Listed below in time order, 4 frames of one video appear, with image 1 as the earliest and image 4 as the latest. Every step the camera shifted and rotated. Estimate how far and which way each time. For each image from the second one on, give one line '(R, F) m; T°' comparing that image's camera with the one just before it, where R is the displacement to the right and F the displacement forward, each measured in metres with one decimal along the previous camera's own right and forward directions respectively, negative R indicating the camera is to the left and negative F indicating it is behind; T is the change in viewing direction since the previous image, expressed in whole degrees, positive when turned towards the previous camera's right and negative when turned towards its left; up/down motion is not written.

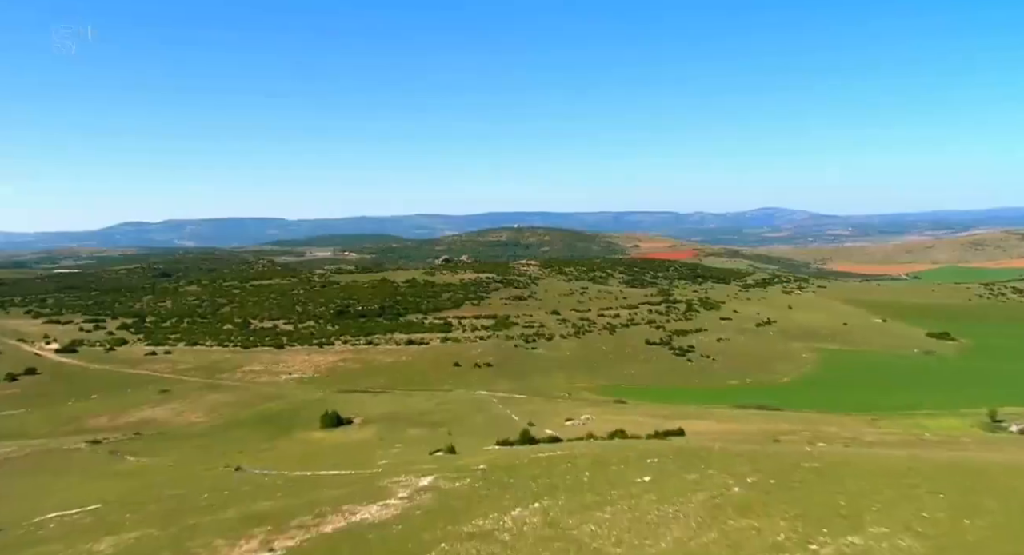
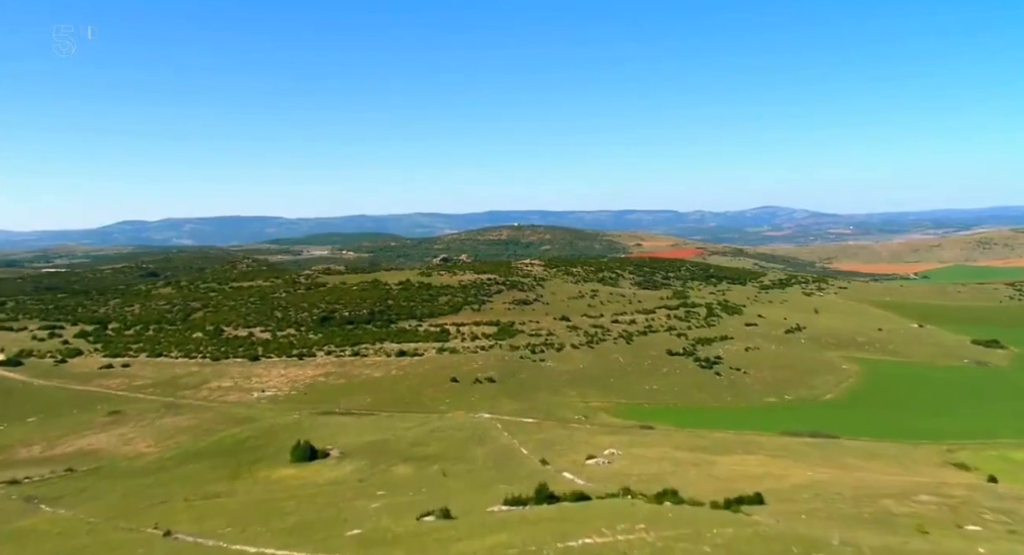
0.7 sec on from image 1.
(-0.4, +6.9) m; 0°
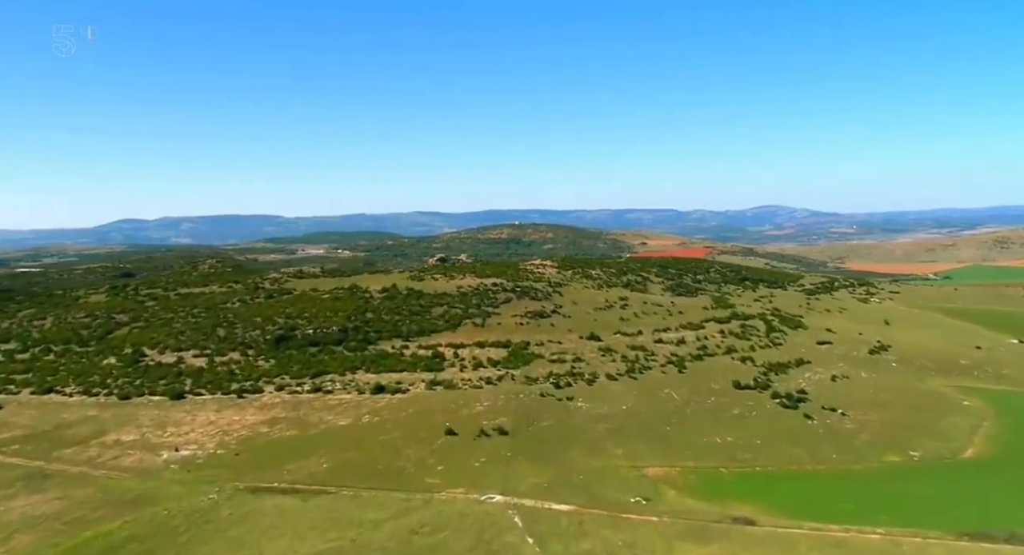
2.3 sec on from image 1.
(-0.8, +13.9) m; 0°
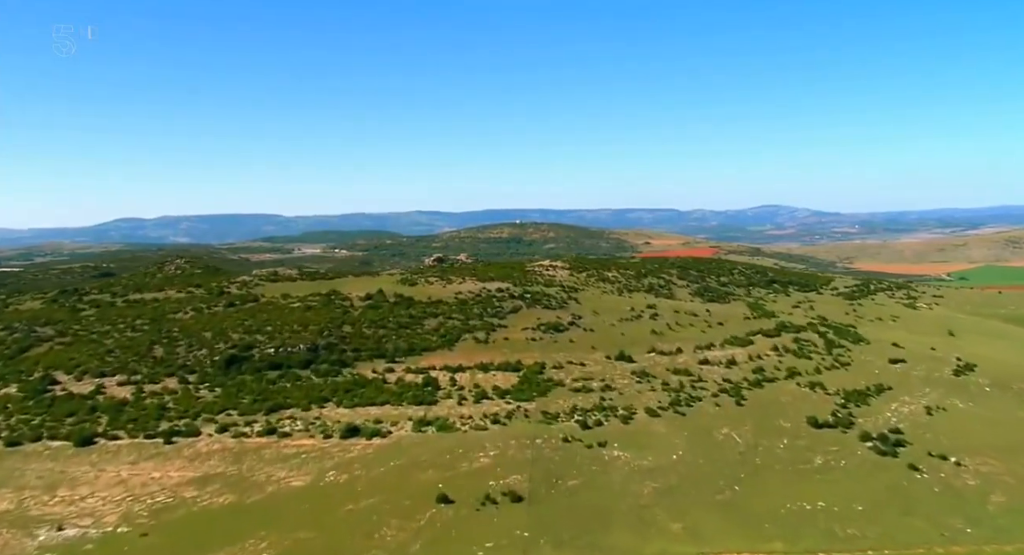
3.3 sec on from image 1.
(-0.5, +9.3) m; 0°
